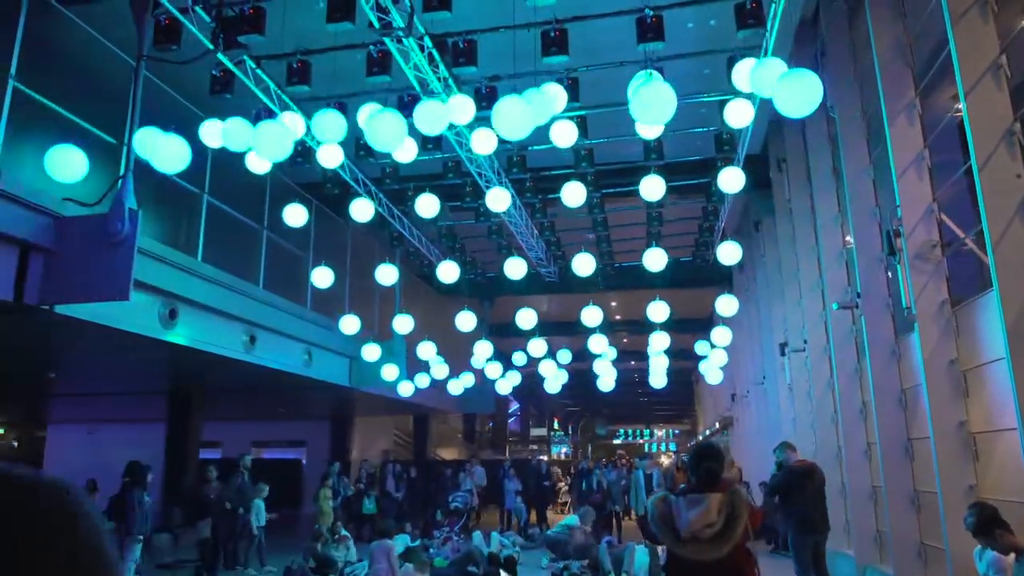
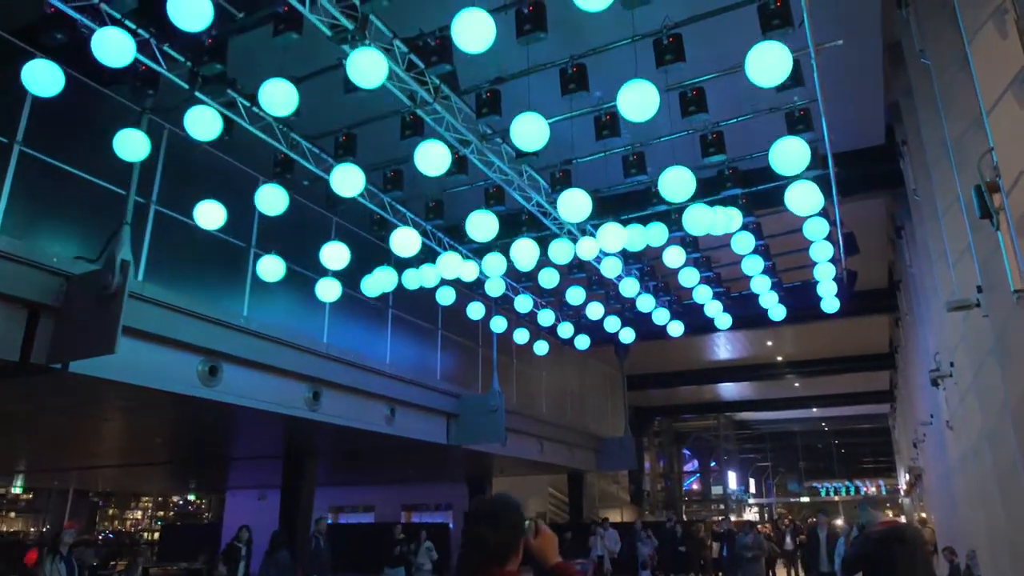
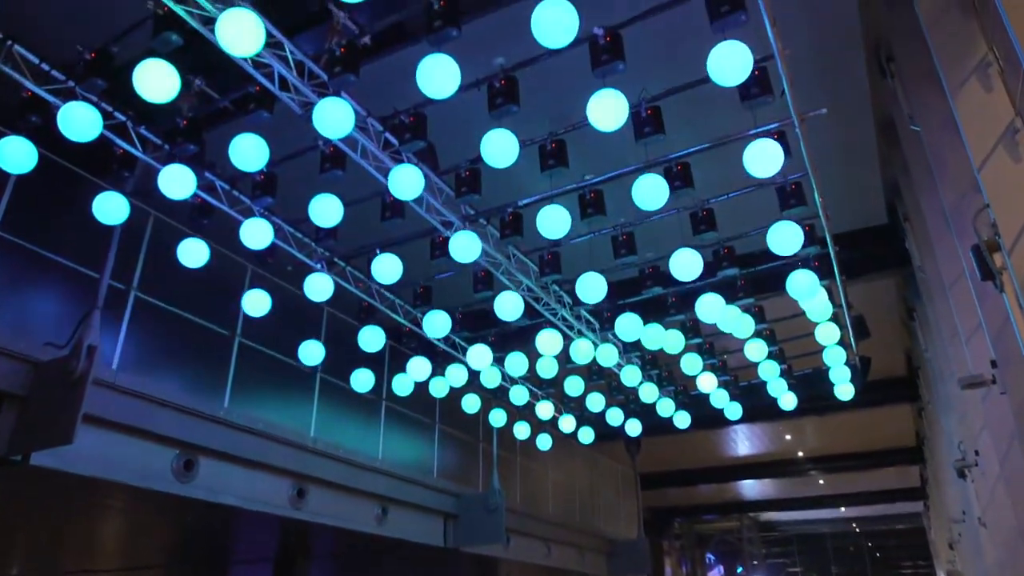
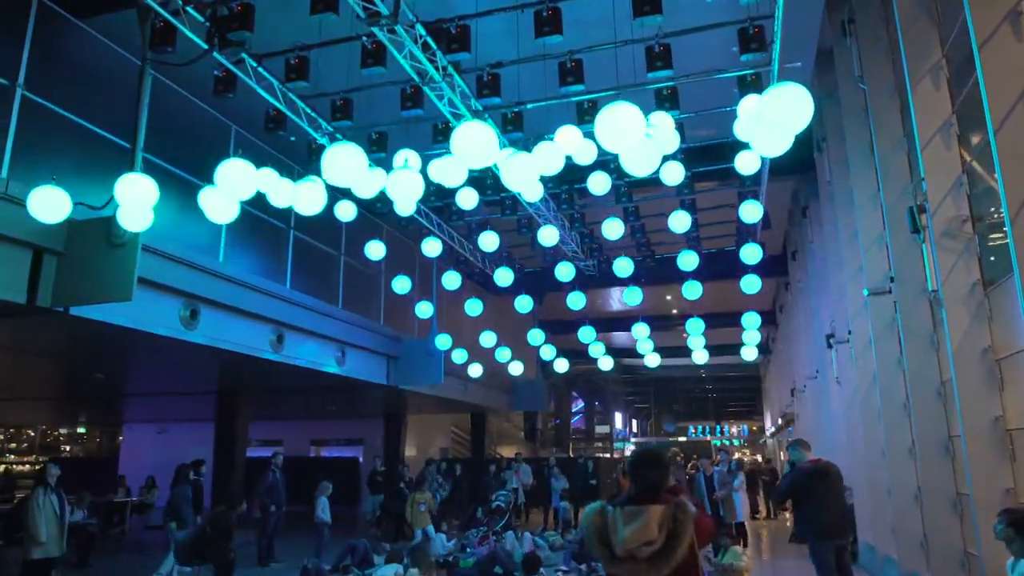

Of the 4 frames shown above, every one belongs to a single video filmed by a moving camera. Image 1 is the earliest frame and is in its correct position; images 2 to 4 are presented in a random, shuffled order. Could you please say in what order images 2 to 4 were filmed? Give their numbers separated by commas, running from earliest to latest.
4, 2, 3
